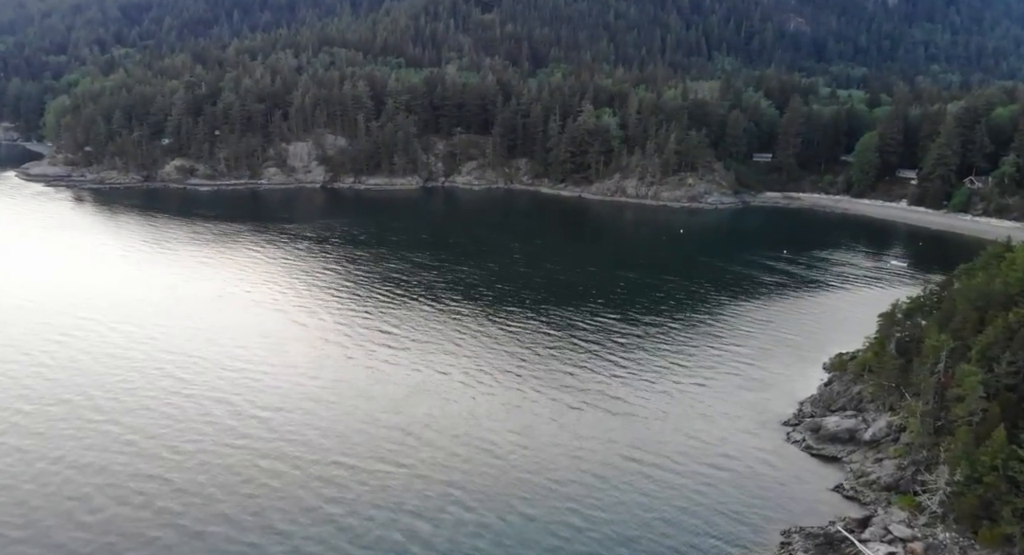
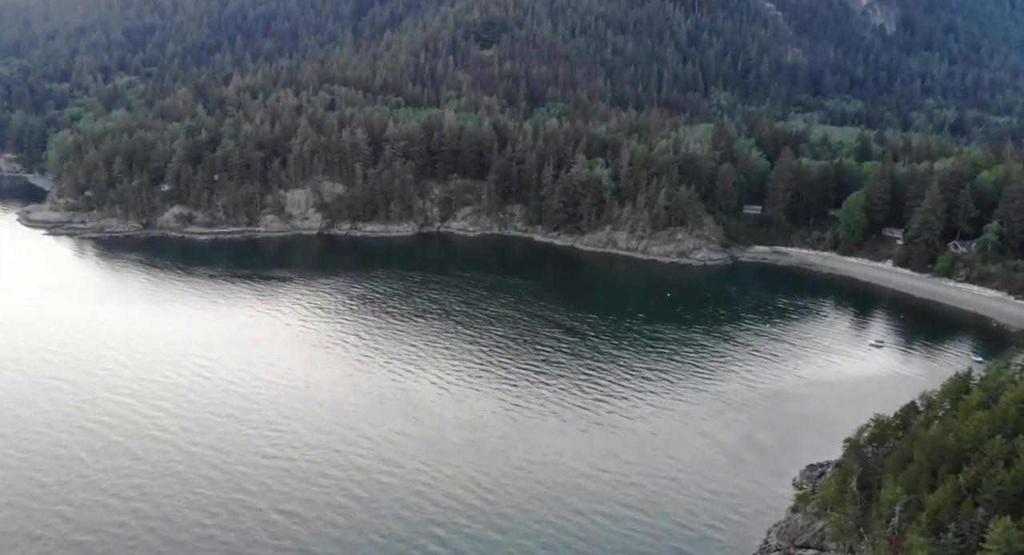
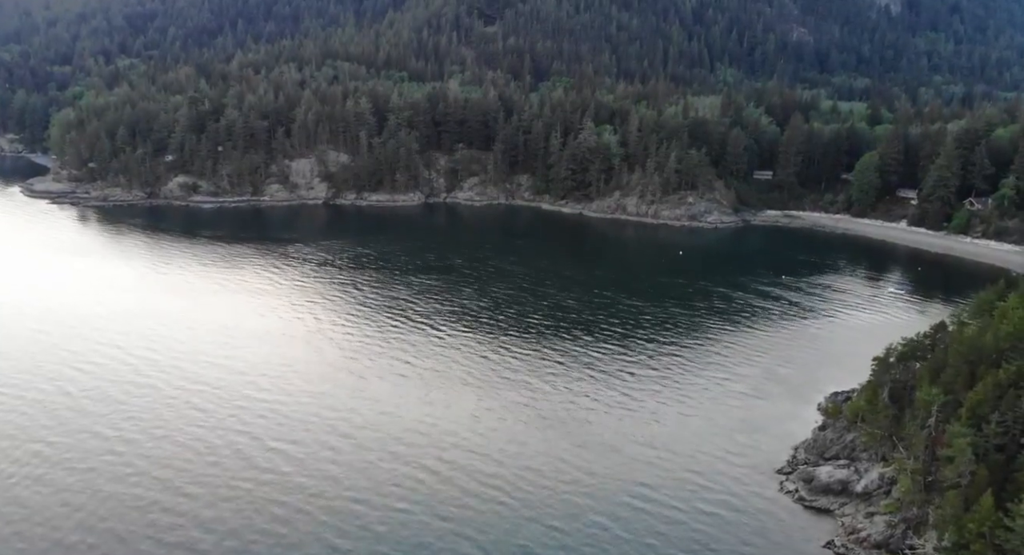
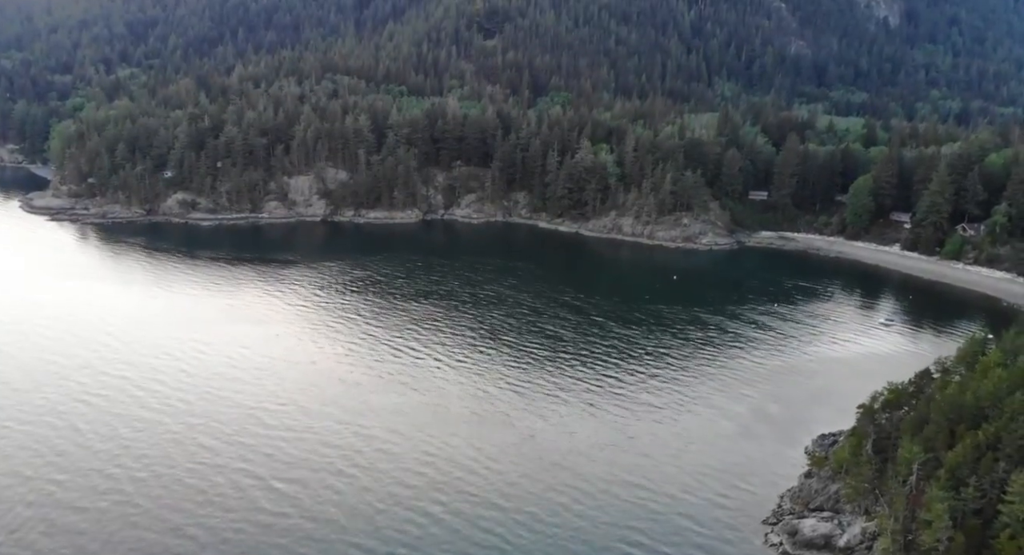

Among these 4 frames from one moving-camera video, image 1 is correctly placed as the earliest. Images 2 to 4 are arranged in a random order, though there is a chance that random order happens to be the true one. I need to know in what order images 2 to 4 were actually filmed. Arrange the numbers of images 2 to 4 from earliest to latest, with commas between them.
3, 4, 2
